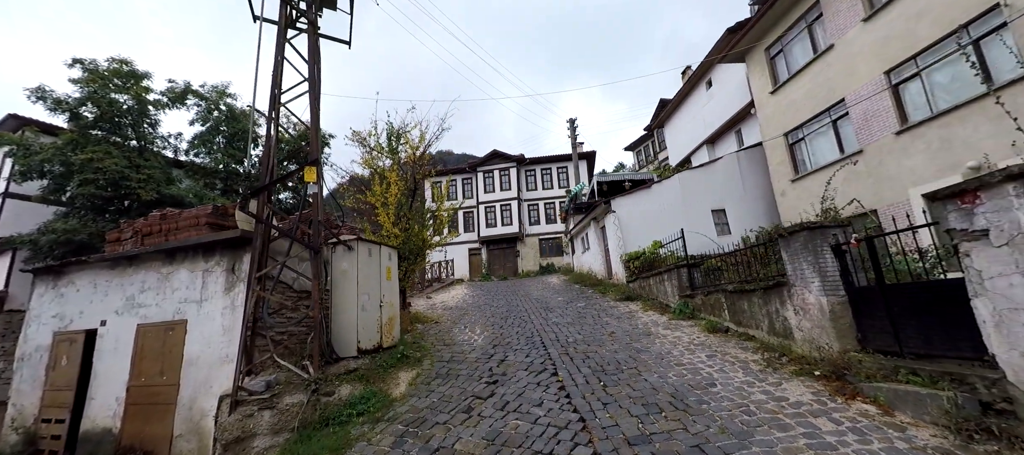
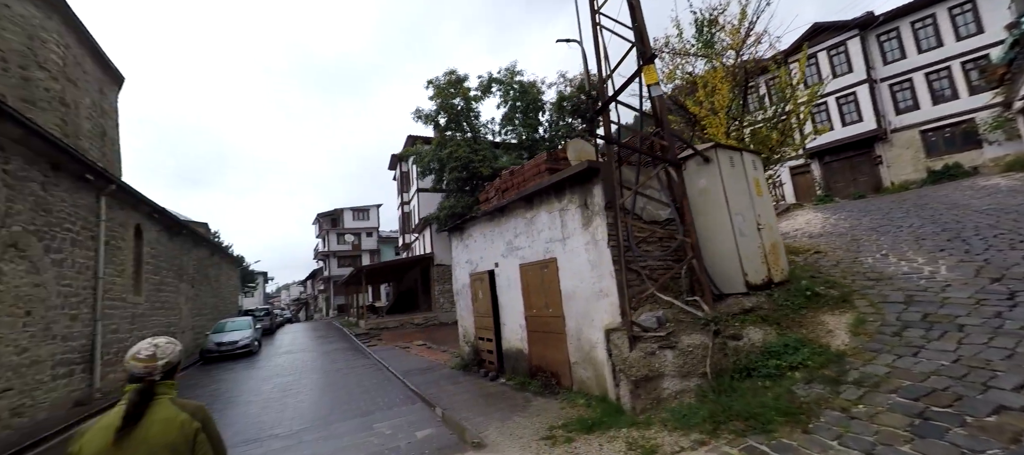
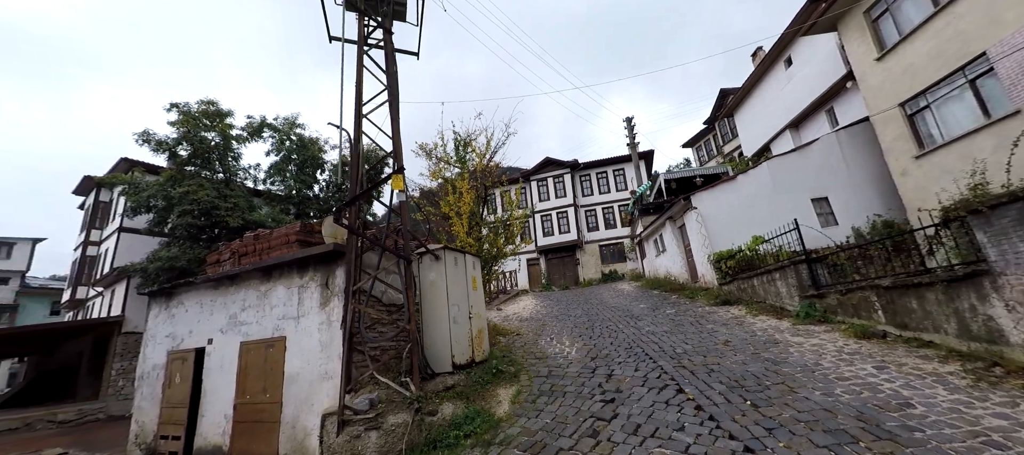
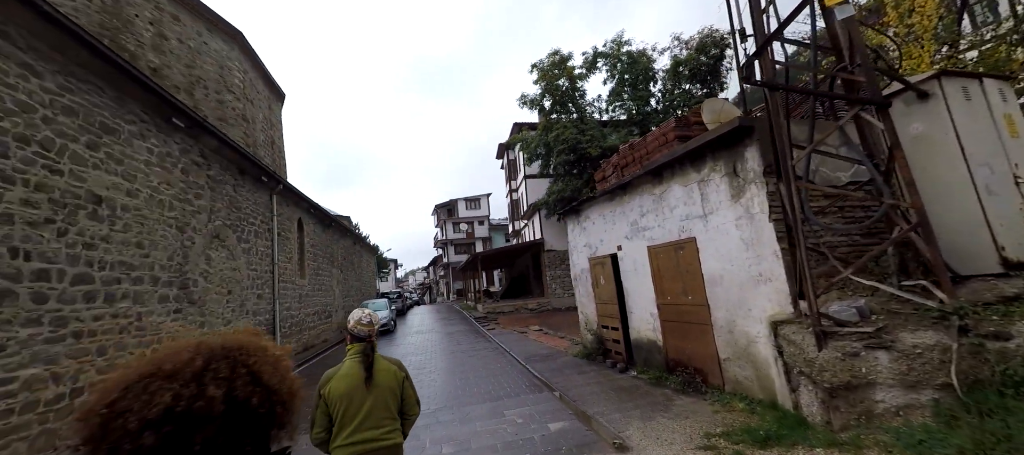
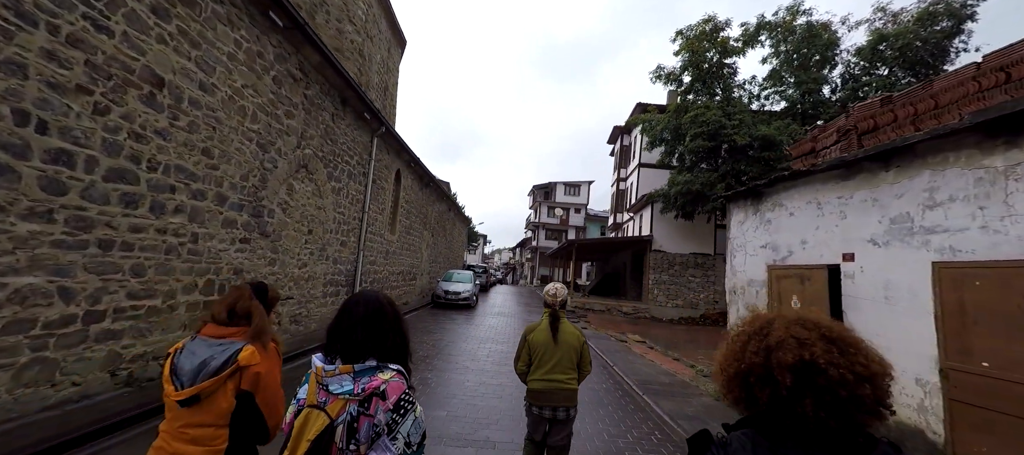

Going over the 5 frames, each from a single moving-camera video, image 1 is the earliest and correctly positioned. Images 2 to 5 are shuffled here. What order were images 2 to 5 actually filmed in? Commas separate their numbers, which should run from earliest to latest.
3, 2, 4, 5
